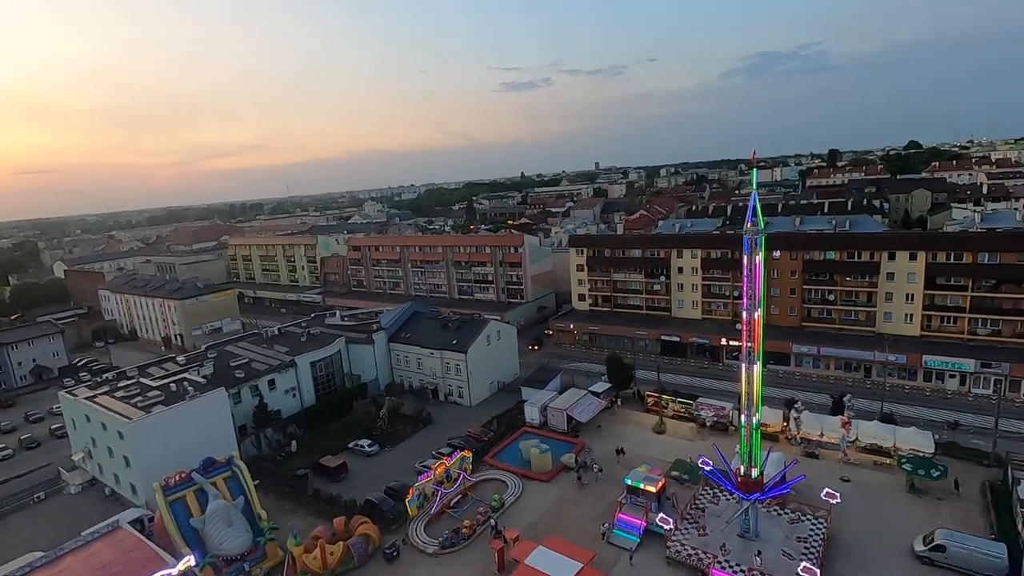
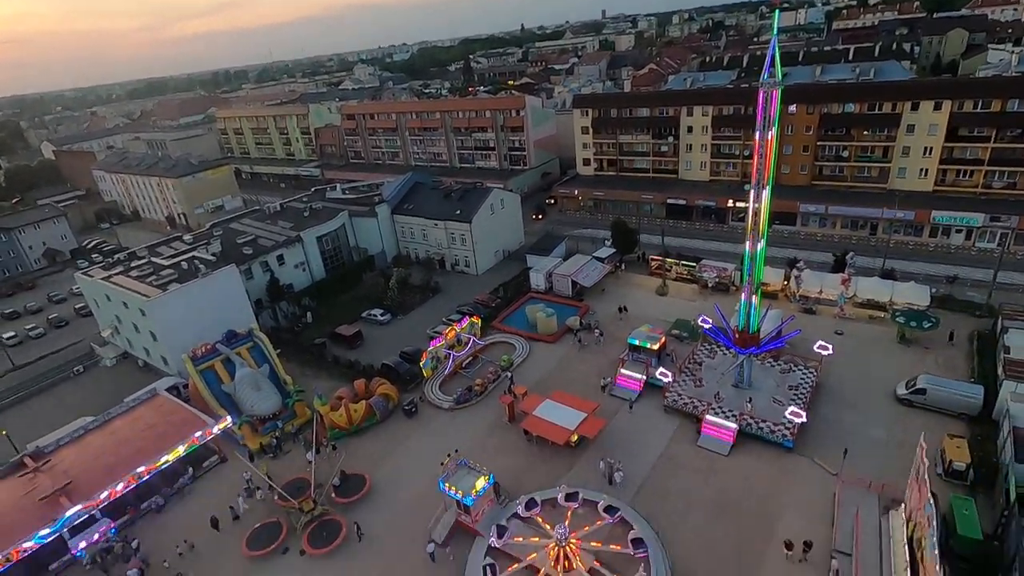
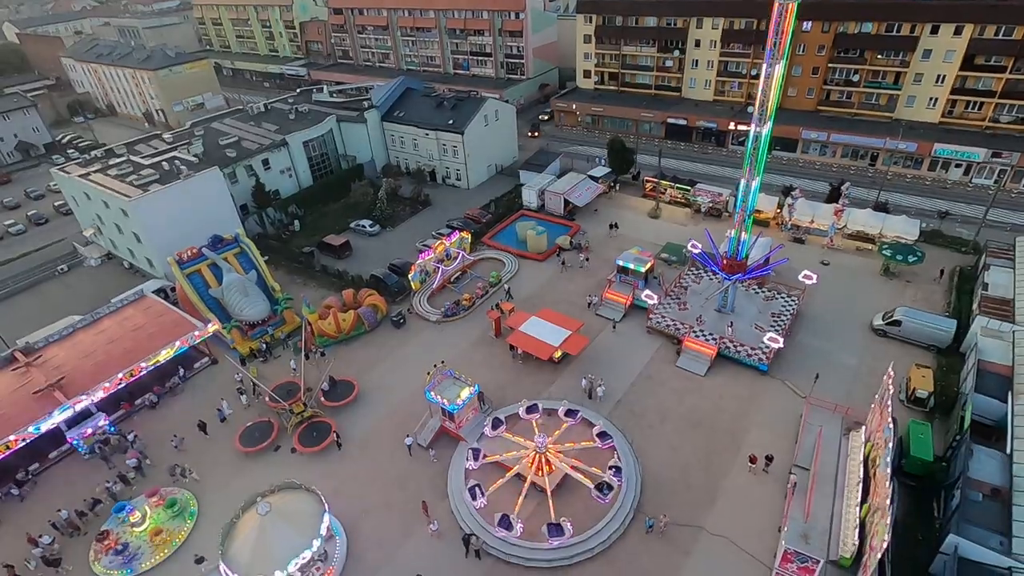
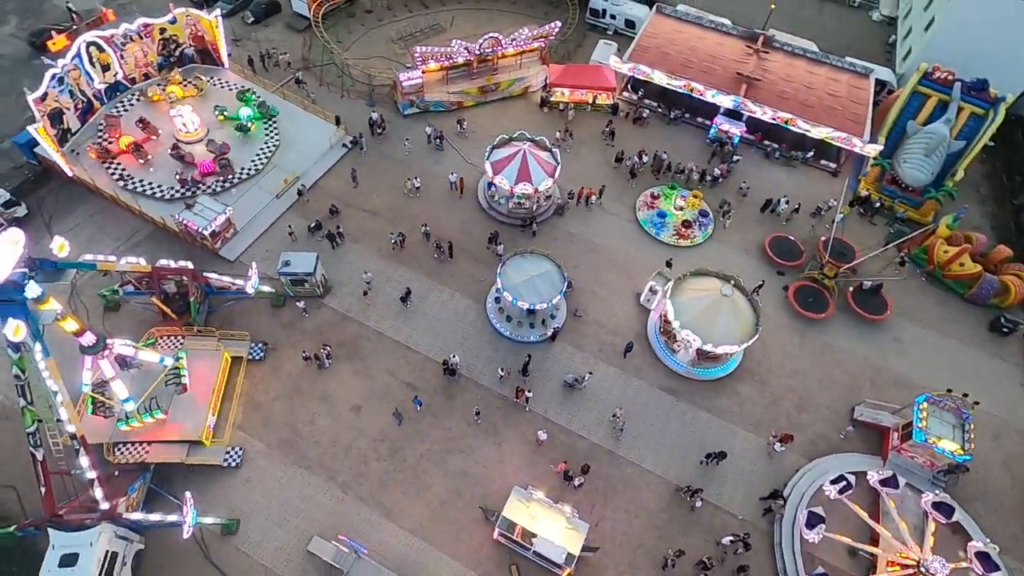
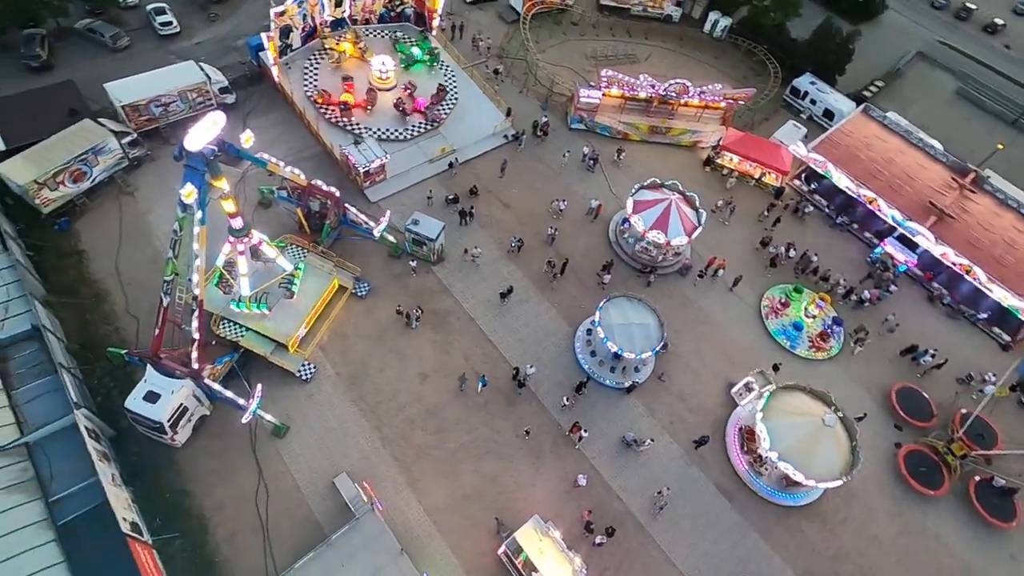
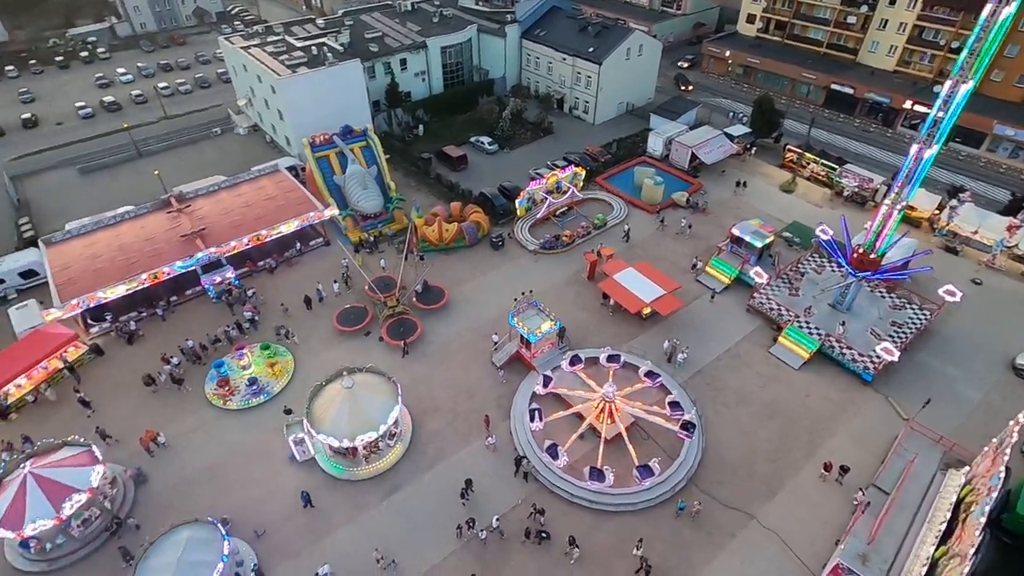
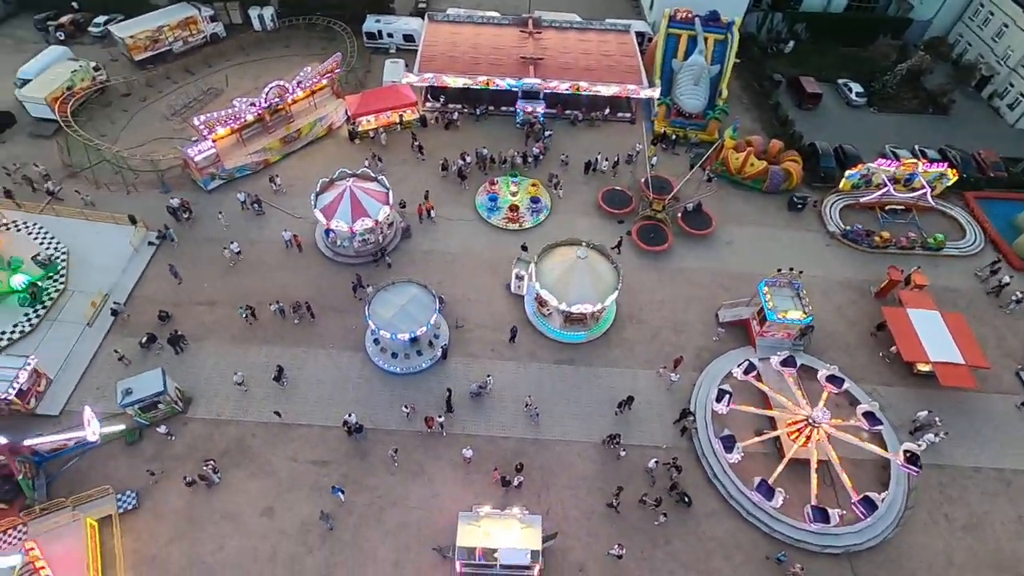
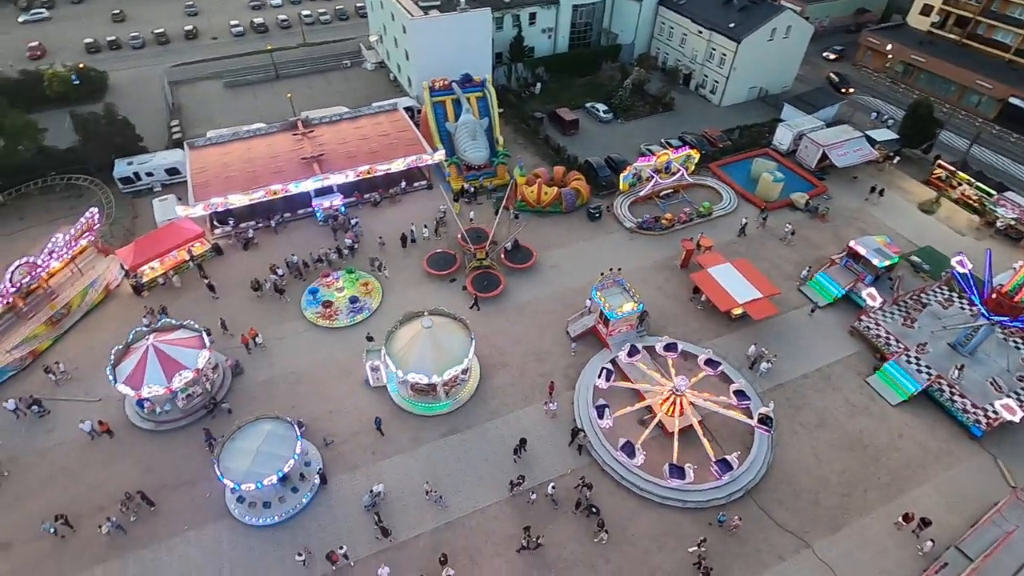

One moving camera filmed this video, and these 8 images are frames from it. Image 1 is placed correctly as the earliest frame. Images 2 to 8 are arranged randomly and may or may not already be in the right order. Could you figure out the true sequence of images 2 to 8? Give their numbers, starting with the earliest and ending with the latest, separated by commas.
2, 3, 6, 8, 7, 4, 5
